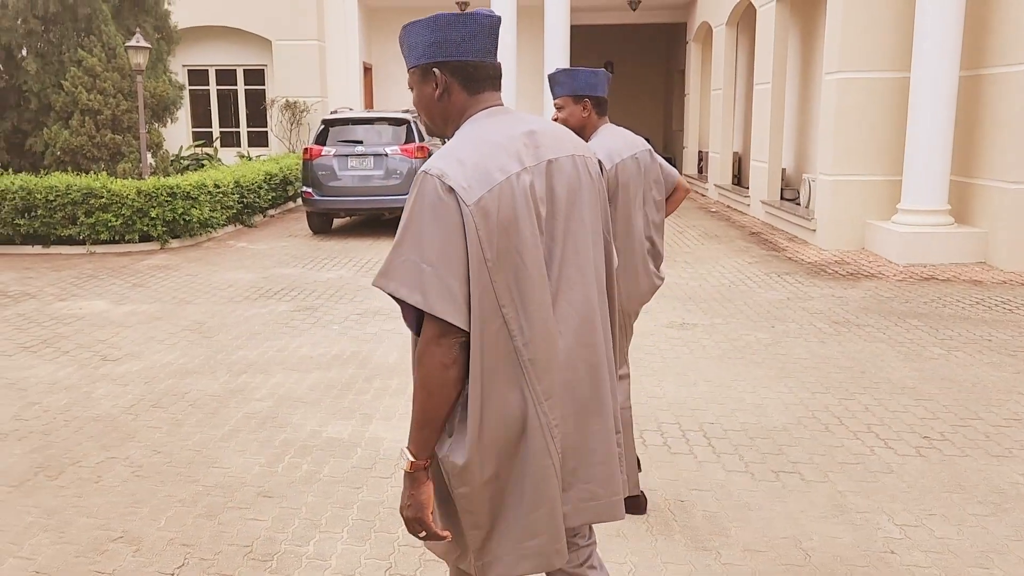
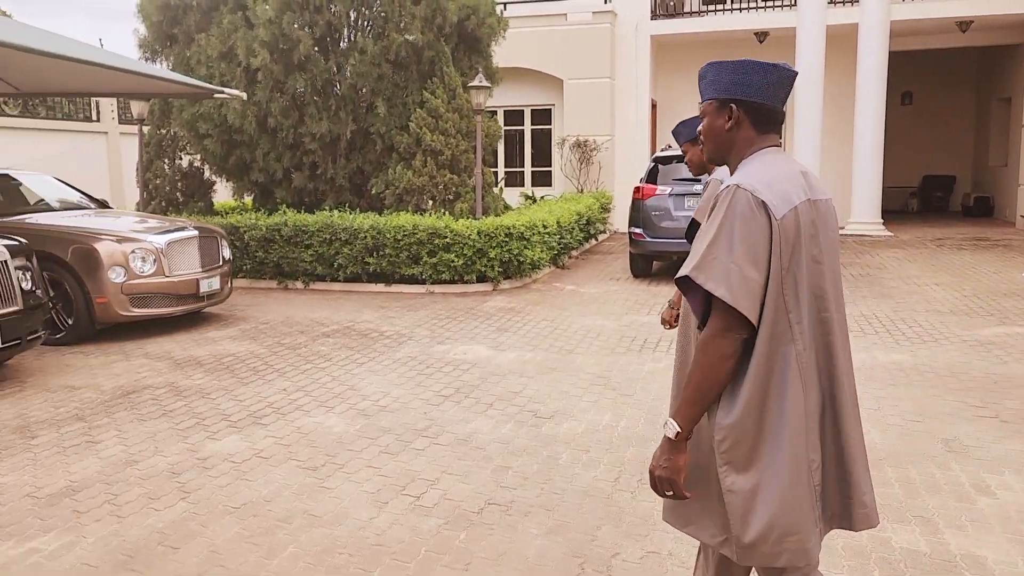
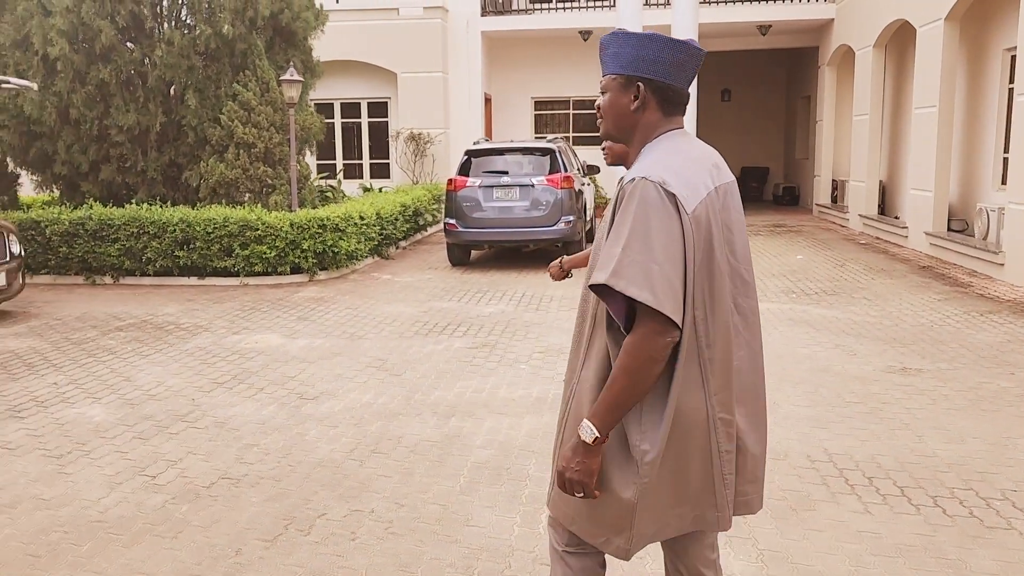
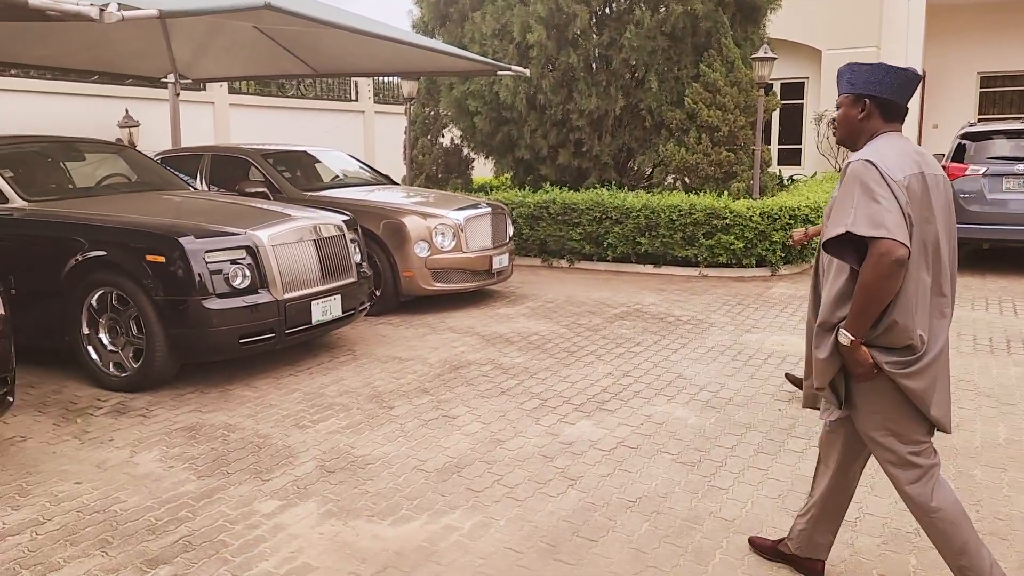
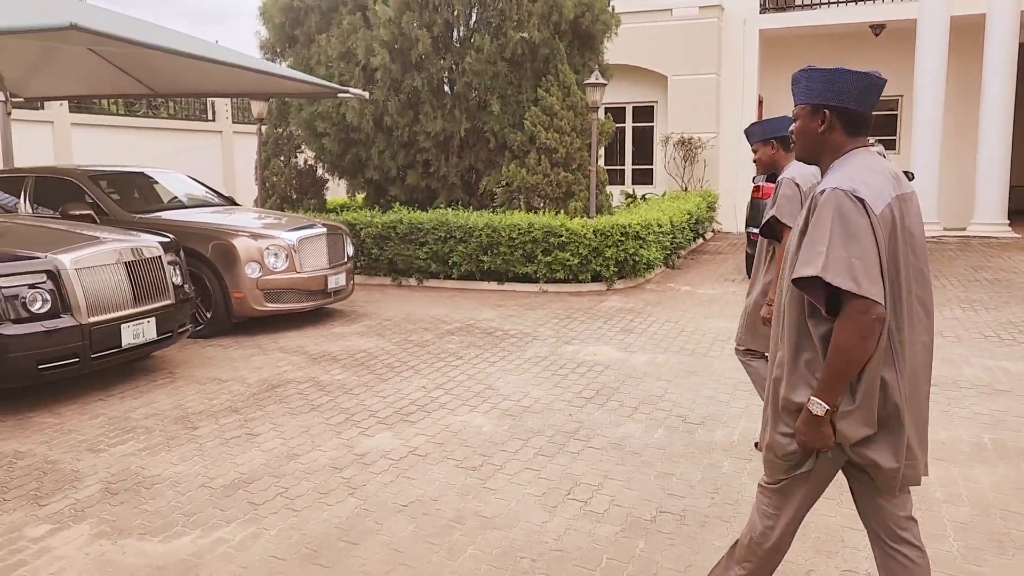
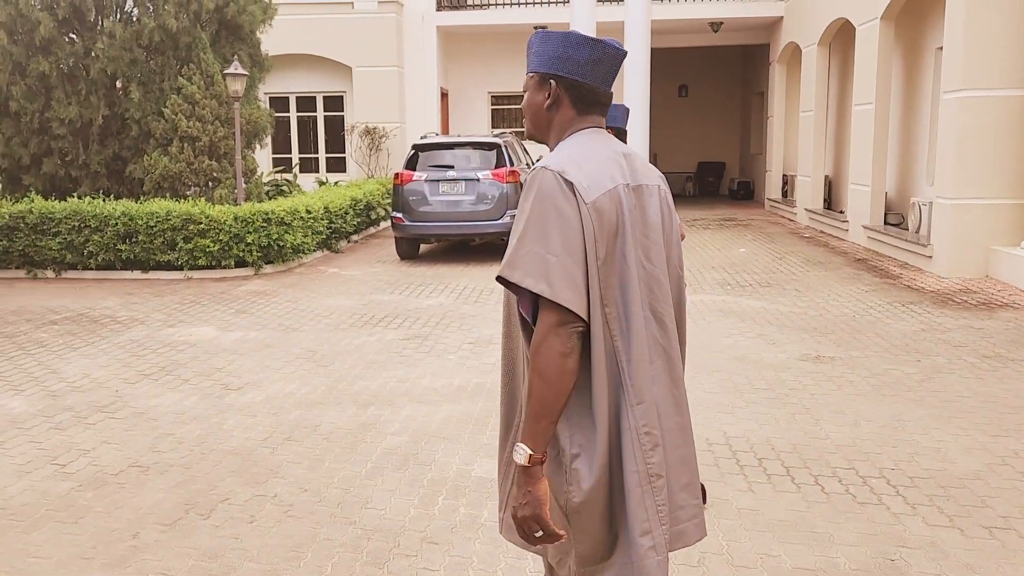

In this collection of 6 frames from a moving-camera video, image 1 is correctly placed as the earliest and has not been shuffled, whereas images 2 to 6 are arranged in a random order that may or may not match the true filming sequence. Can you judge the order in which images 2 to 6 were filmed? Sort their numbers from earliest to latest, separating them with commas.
6, 3, 2, 5, 4
